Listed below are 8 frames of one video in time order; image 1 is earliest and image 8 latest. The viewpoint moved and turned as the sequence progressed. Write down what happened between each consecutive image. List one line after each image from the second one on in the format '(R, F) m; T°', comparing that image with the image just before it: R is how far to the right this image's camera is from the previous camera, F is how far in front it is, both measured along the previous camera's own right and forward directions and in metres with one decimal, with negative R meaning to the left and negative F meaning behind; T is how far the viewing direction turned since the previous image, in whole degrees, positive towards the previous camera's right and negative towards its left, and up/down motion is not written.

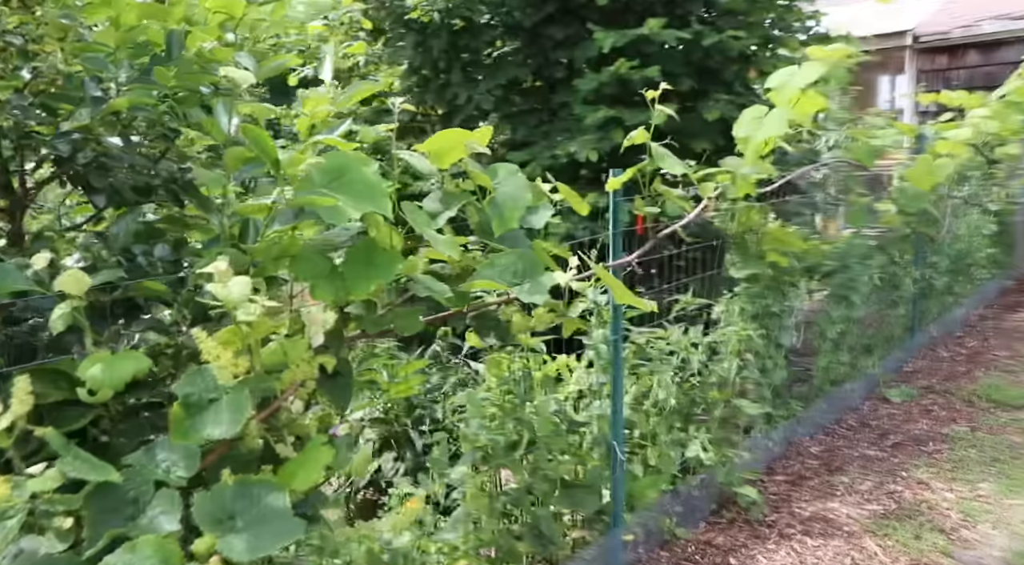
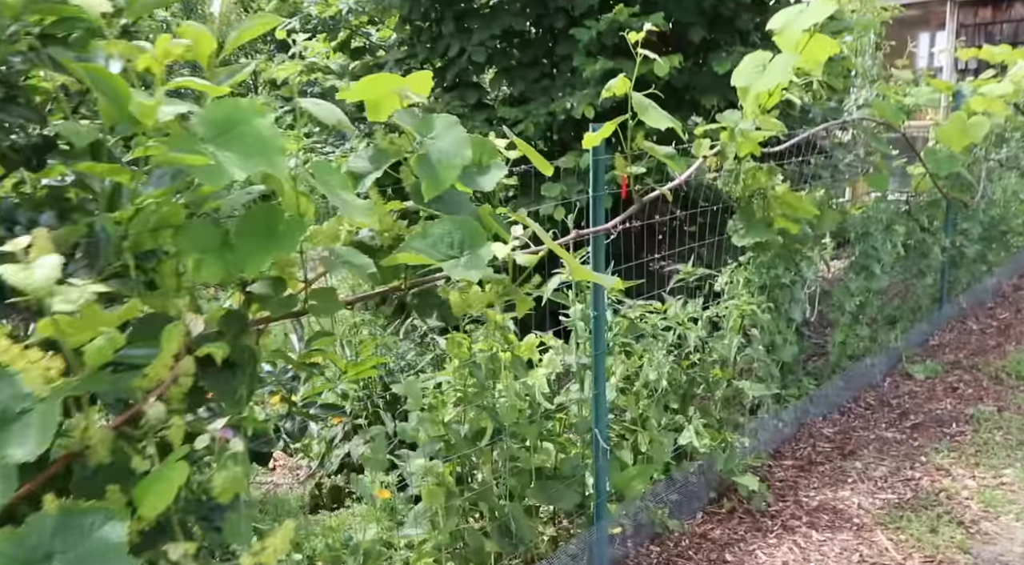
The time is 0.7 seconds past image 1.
(+0.2, +0.4) m; -2°
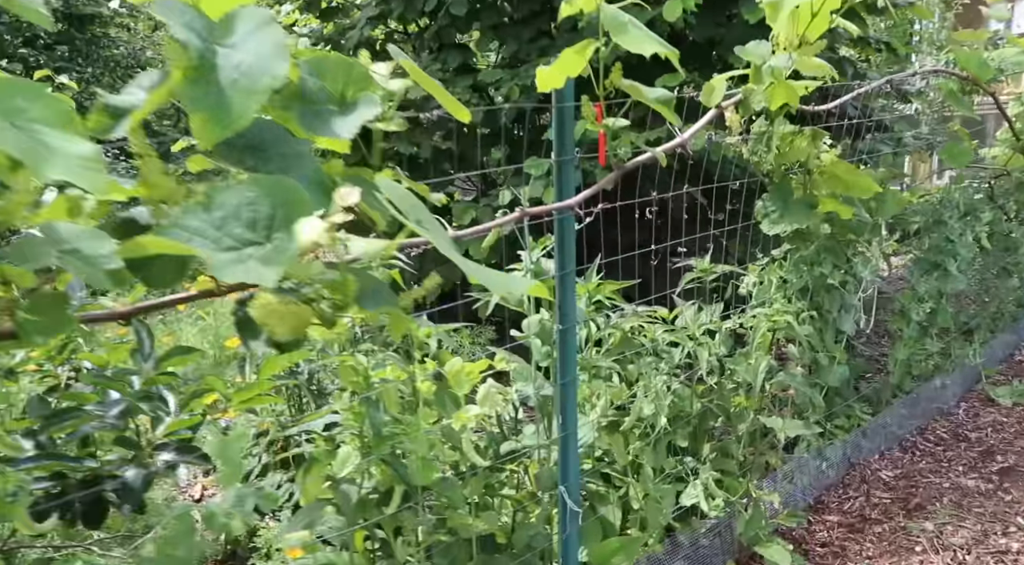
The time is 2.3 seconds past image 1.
(+0.3, +0.9) m; -3°
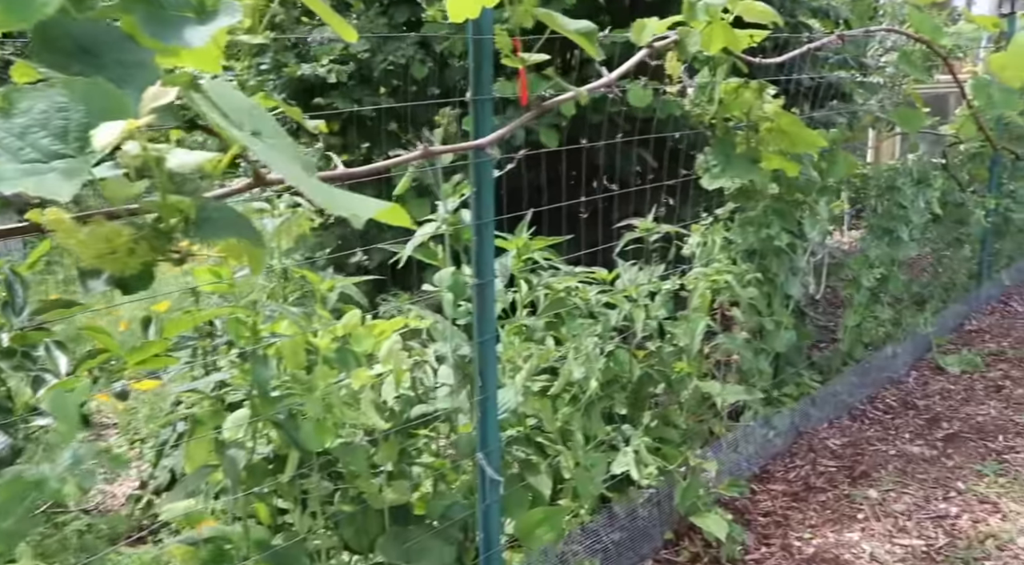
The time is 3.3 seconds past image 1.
(+0.1, +0.2) m; +2°
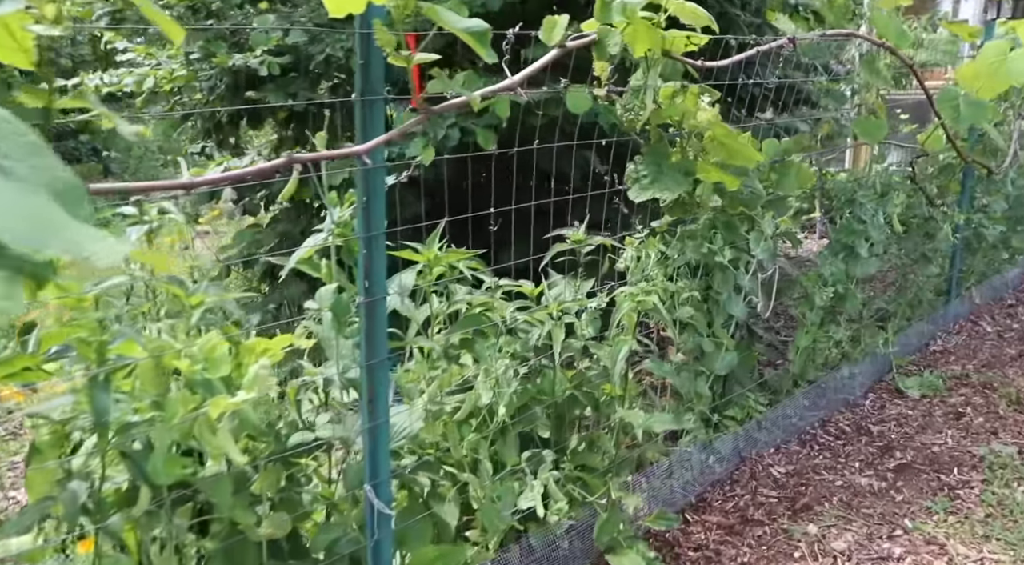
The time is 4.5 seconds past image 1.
(+0.2, +0.2) m; +1°
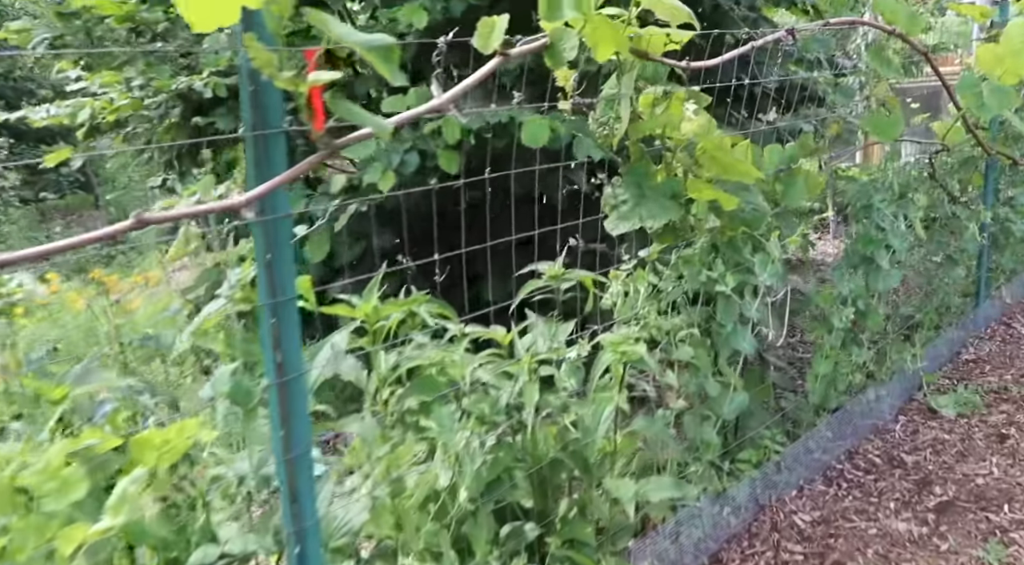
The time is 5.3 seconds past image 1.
(+0.1, +0.4) m; -1°
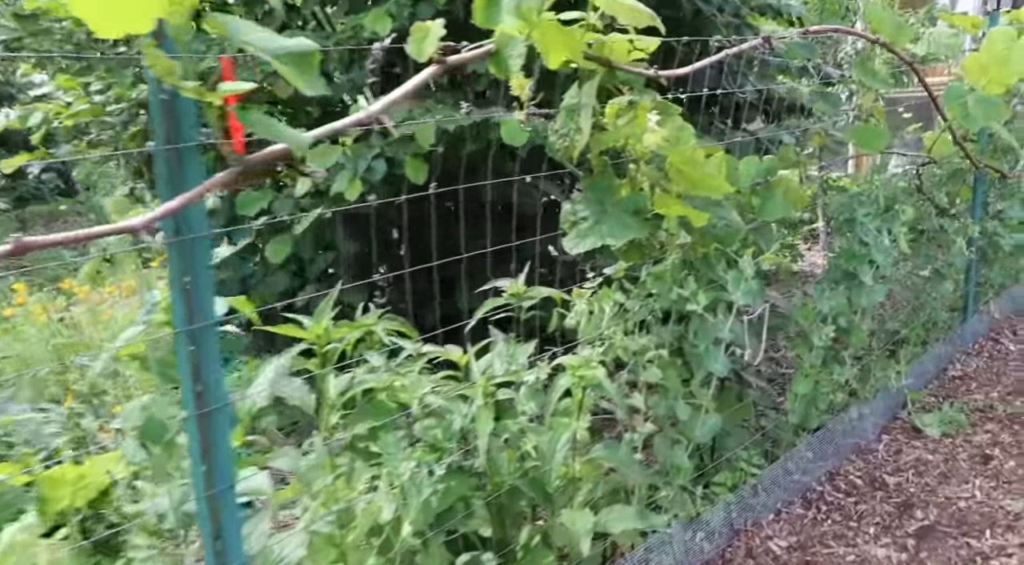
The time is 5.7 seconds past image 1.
(+0.1, +0.1) m; 0°
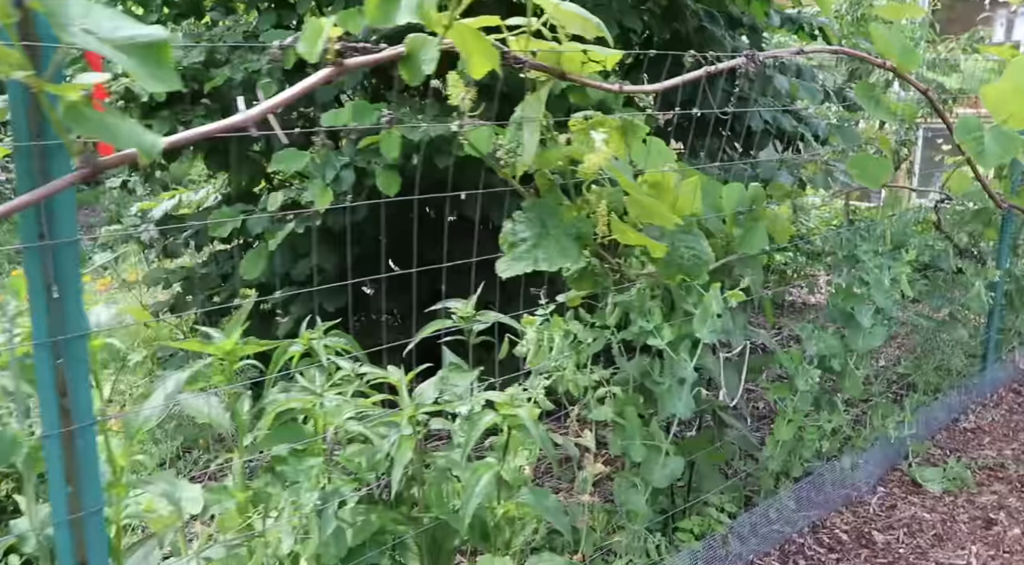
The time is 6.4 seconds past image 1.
(+0.2, +0.1) m; -2°
